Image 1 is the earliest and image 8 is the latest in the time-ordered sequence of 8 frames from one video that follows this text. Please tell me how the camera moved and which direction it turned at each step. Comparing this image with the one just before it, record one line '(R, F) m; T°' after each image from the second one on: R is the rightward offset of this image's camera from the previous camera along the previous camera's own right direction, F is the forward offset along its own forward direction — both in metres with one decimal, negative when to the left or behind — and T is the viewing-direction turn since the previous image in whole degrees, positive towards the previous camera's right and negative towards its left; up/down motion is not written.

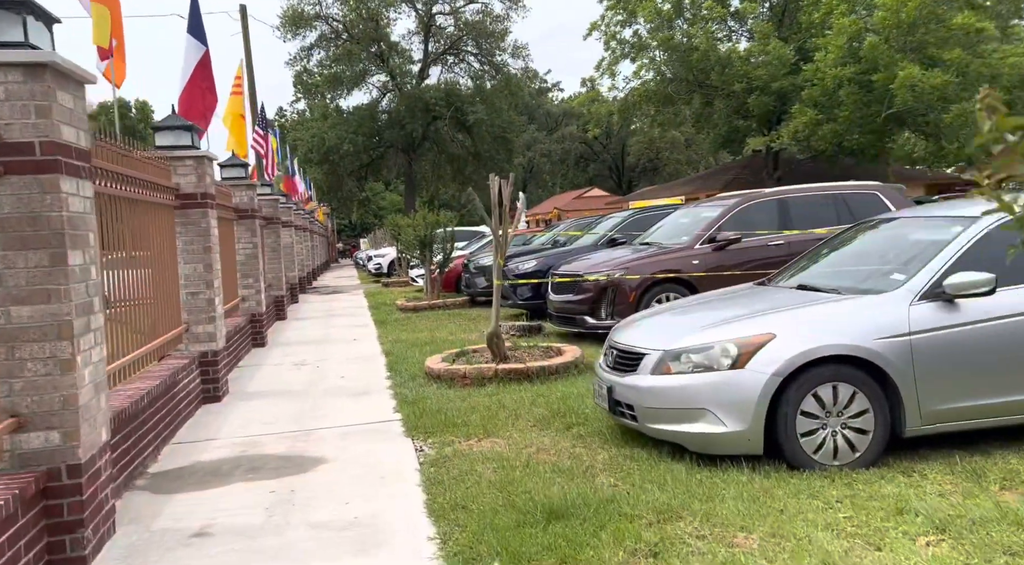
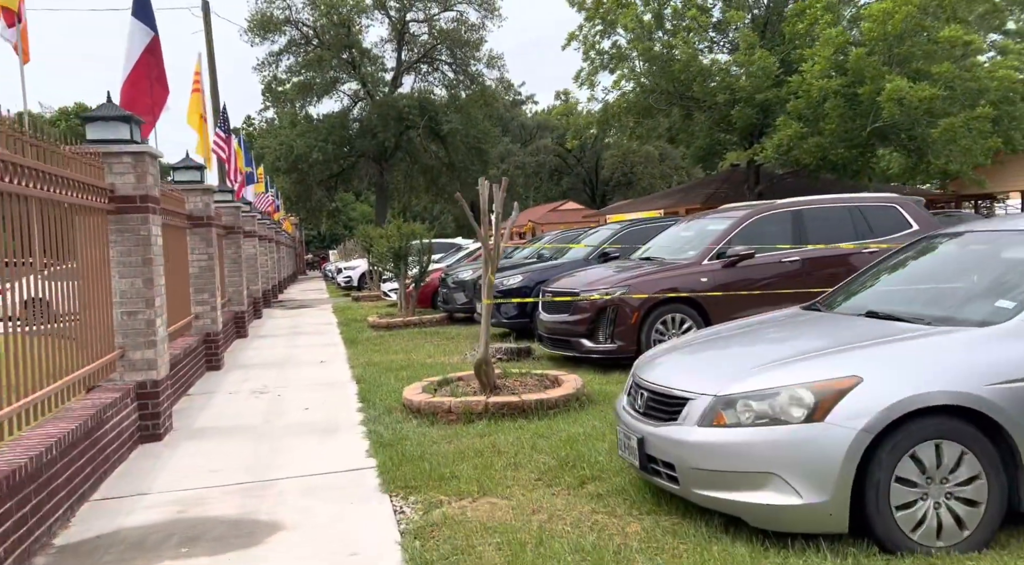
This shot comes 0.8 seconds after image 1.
(-0.2, +0.9) m; +2°
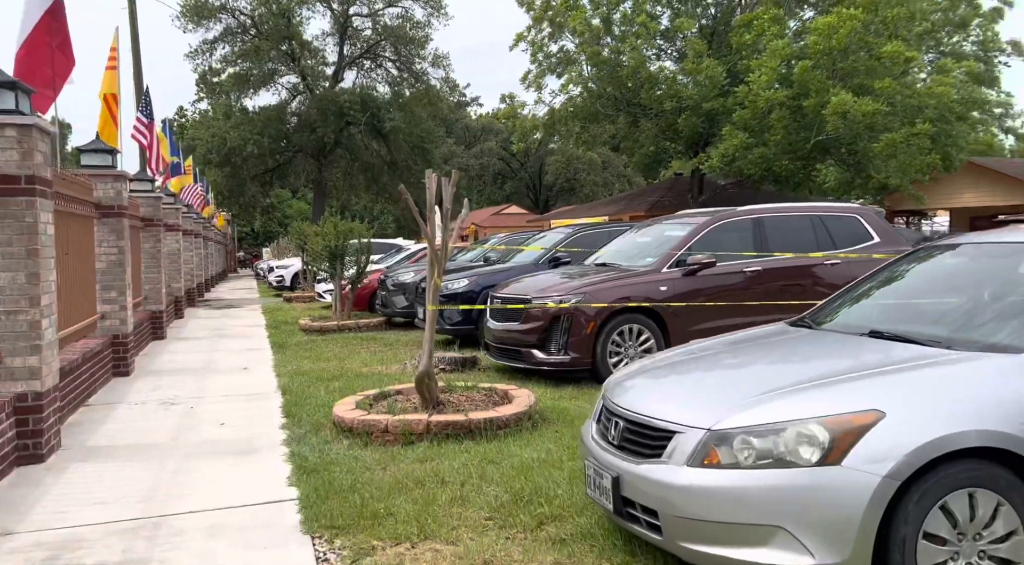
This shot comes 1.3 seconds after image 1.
(-0.1, +0.6) m; +5°
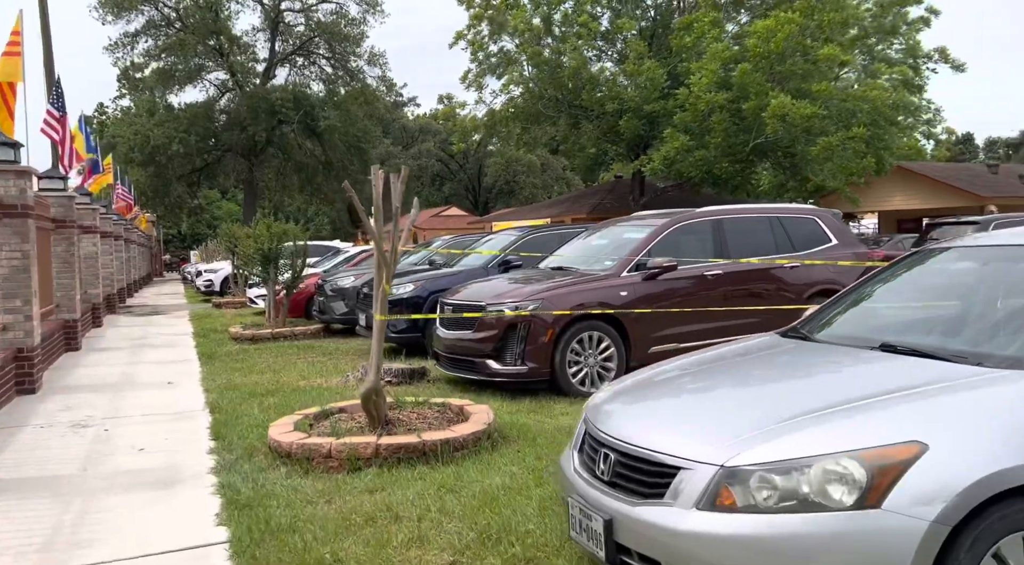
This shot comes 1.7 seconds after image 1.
(-0.1, +0.5) m; +5°
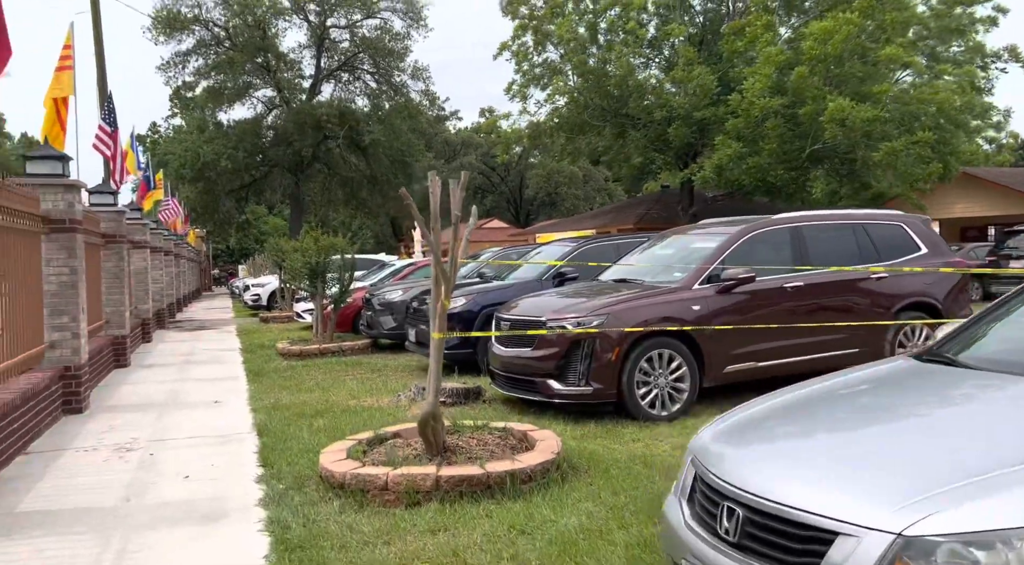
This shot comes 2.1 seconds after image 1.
(-0.2, +0.4) m; -3°
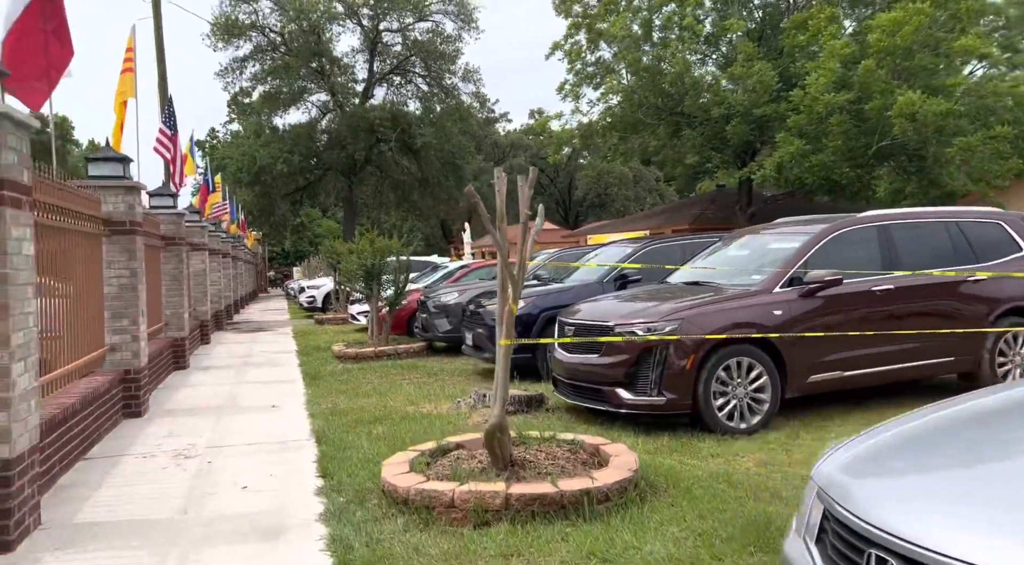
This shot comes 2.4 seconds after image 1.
(-0.2, +0.3) m; -4°
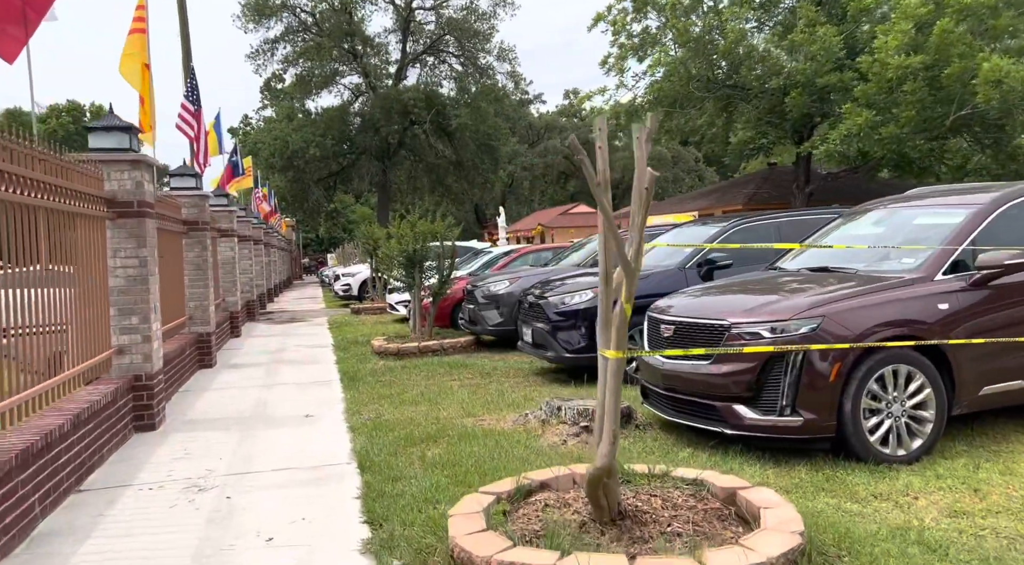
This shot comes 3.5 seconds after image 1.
(-0.4, +1.2) m; -3°
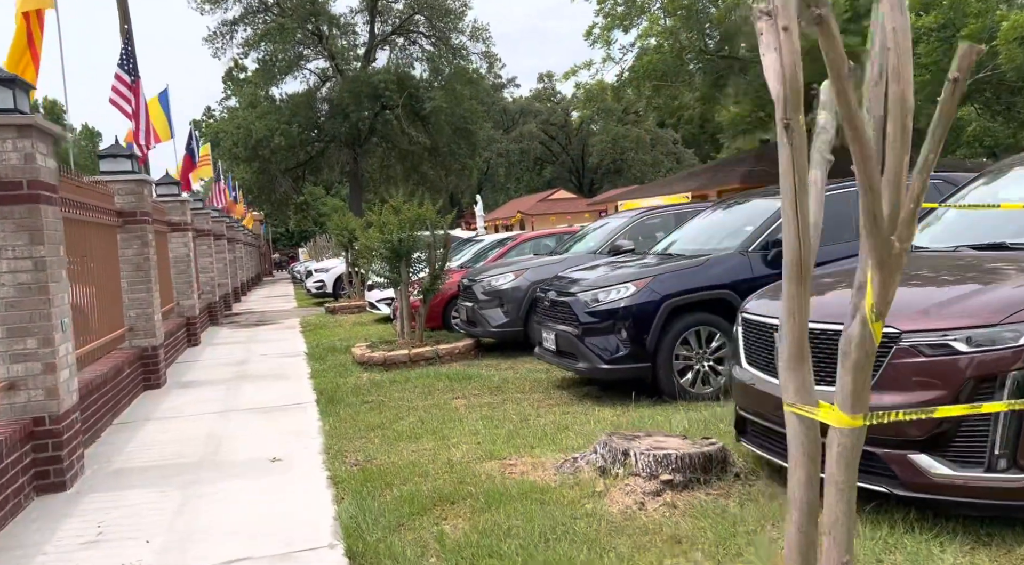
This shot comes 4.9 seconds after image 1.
(-0.4, +1.6) m; +2°
